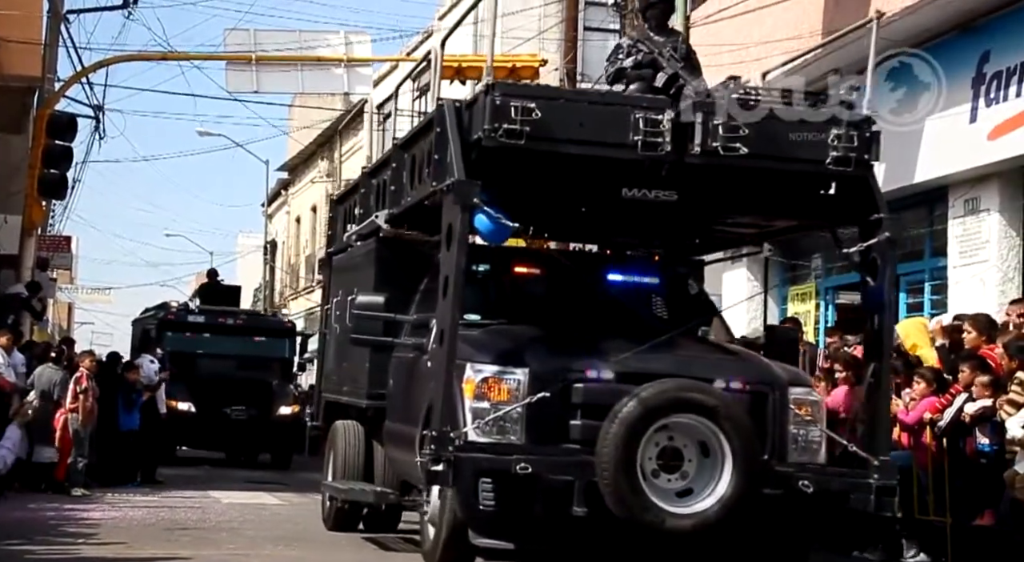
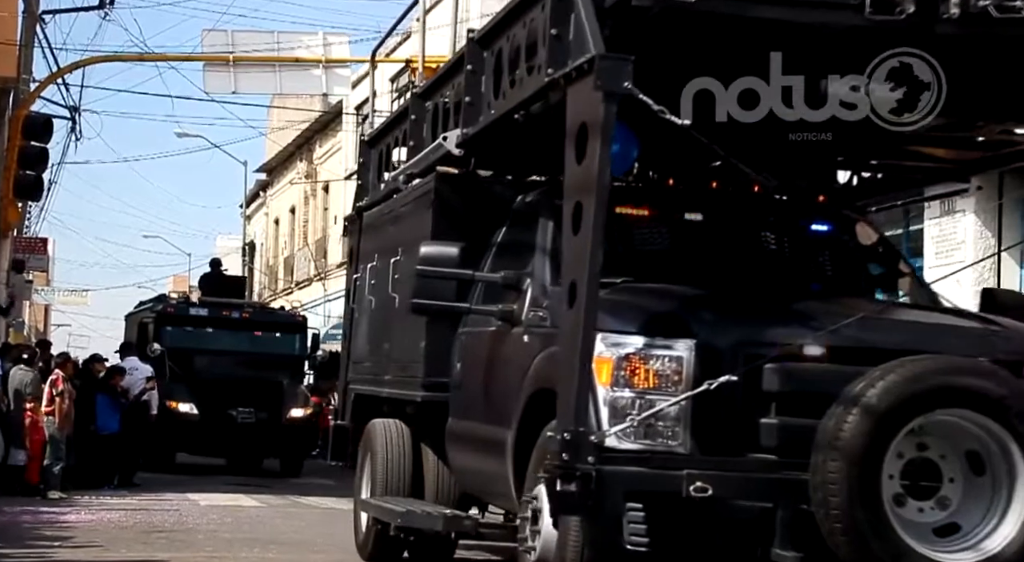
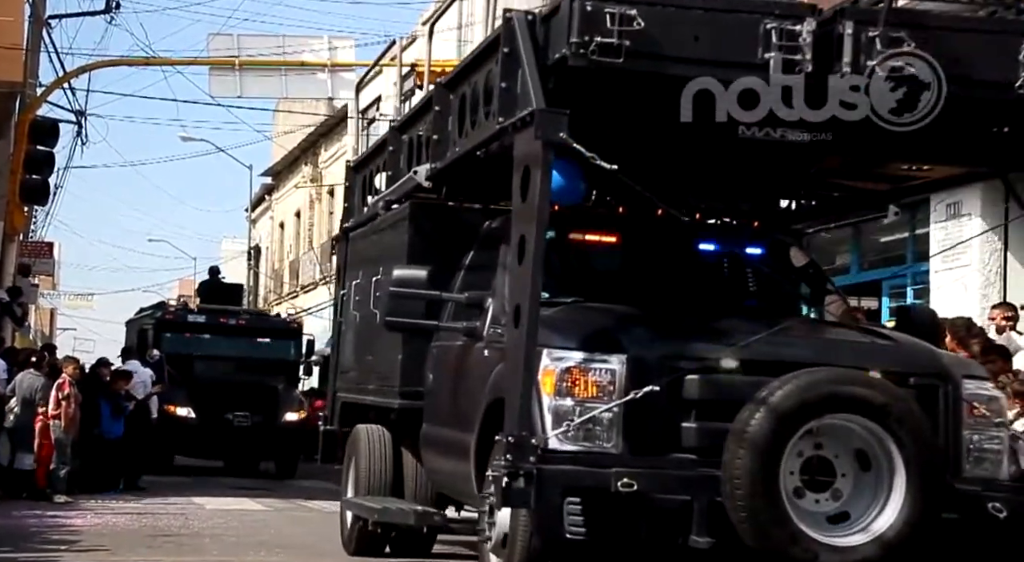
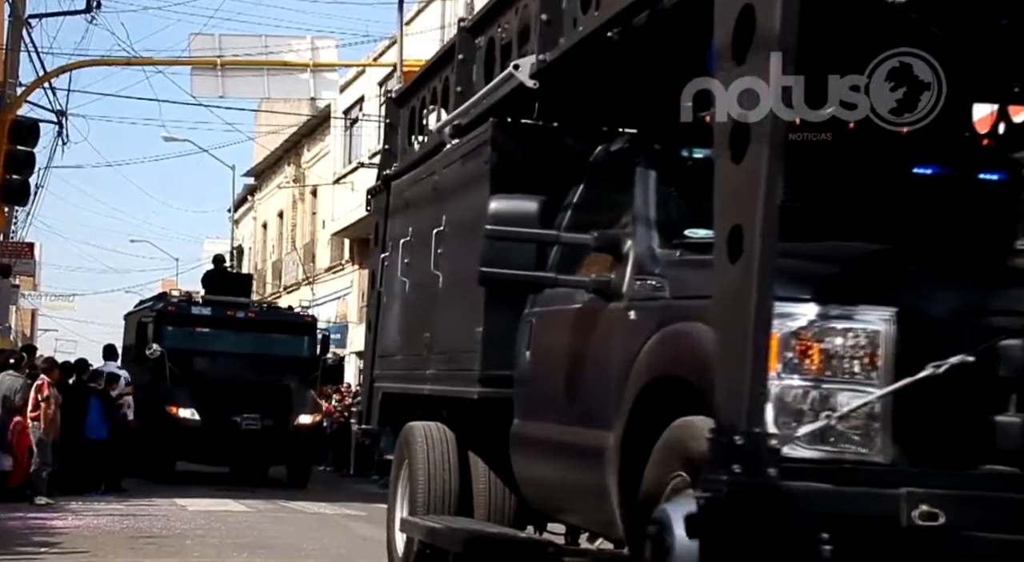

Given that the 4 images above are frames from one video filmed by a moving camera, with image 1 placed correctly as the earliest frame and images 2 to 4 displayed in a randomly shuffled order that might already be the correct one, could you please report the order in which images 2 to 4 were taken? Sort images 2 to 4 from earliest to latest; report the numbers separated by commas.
3, 2, 4
